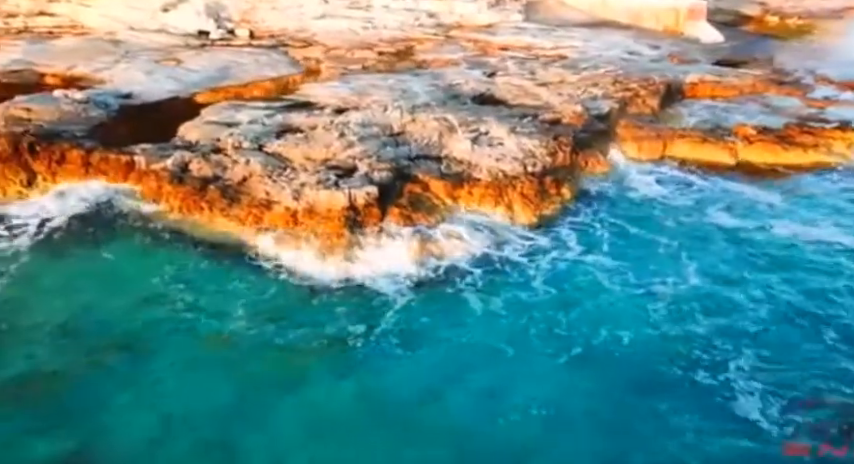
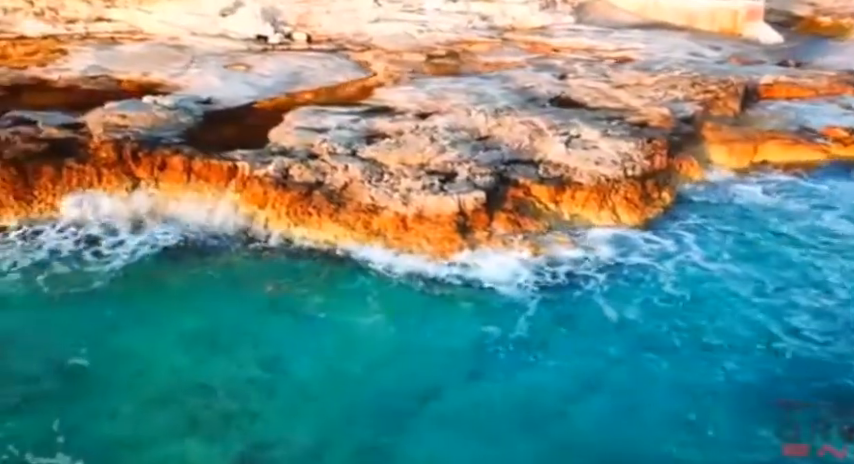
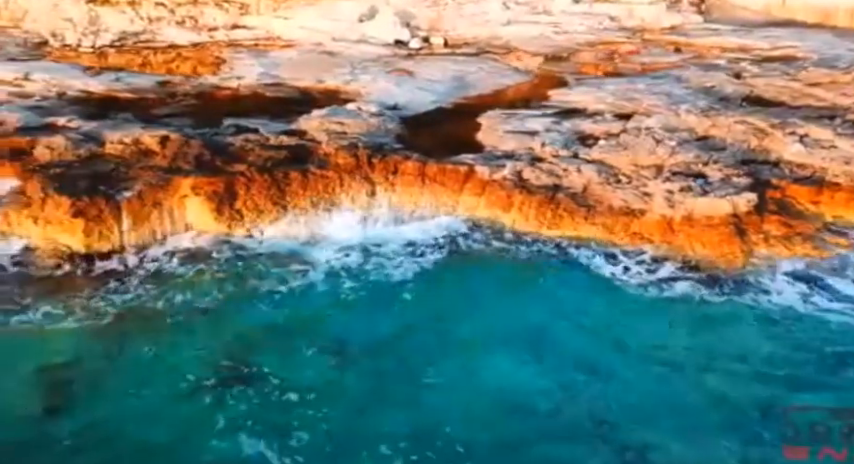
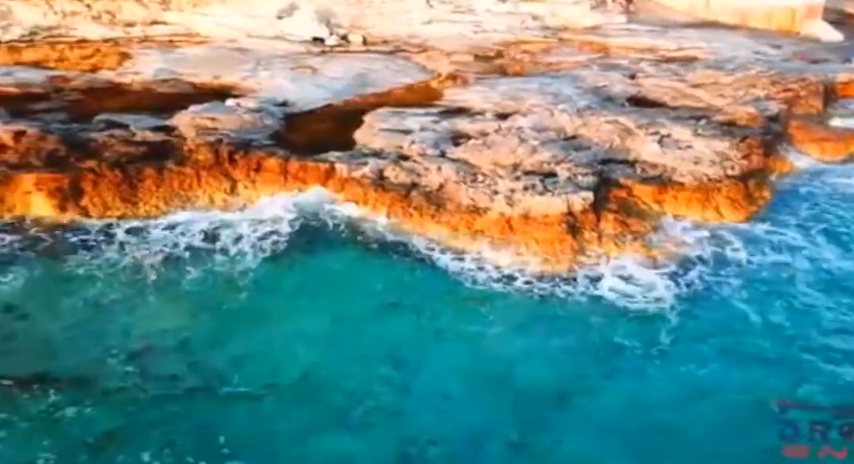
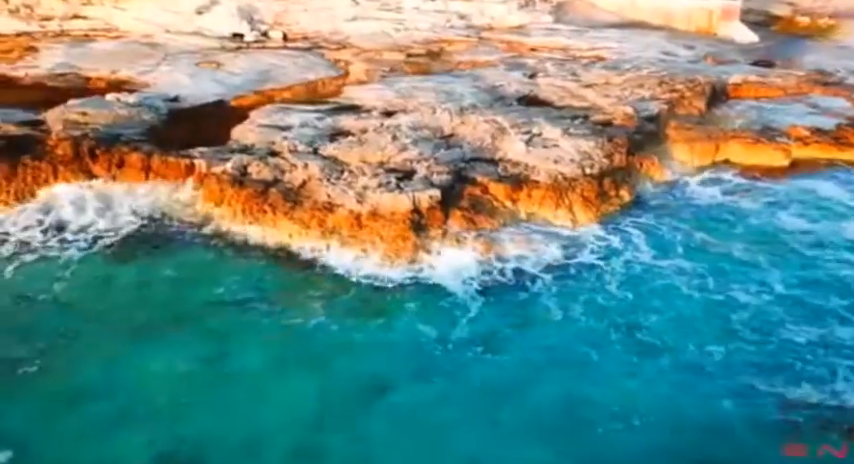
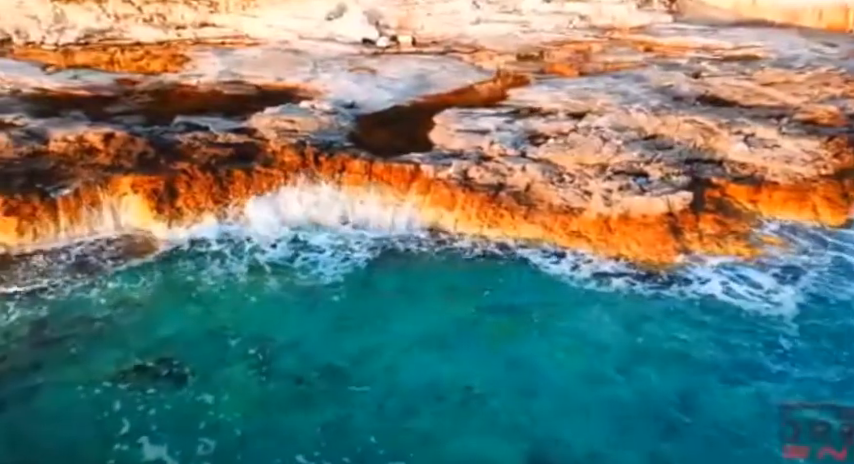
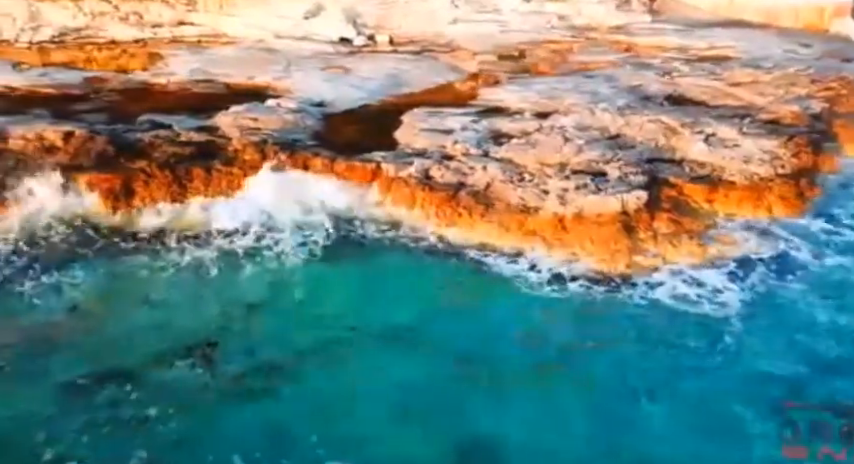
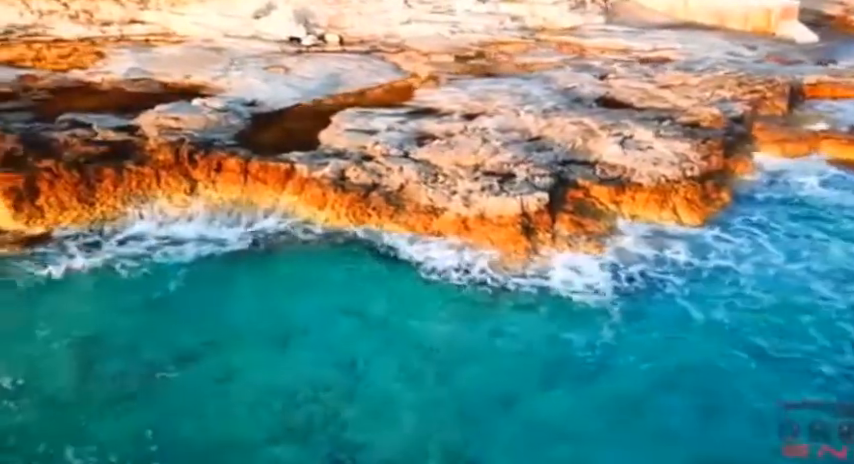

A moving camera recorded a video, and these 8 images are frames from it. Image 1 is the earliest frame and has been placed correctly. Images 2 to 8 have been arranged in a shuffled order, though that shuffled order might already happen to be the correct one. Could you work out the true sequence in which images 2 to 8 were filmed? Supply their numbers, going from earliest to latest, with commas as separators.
5, 2, 8, 4, 7, 6, 3
